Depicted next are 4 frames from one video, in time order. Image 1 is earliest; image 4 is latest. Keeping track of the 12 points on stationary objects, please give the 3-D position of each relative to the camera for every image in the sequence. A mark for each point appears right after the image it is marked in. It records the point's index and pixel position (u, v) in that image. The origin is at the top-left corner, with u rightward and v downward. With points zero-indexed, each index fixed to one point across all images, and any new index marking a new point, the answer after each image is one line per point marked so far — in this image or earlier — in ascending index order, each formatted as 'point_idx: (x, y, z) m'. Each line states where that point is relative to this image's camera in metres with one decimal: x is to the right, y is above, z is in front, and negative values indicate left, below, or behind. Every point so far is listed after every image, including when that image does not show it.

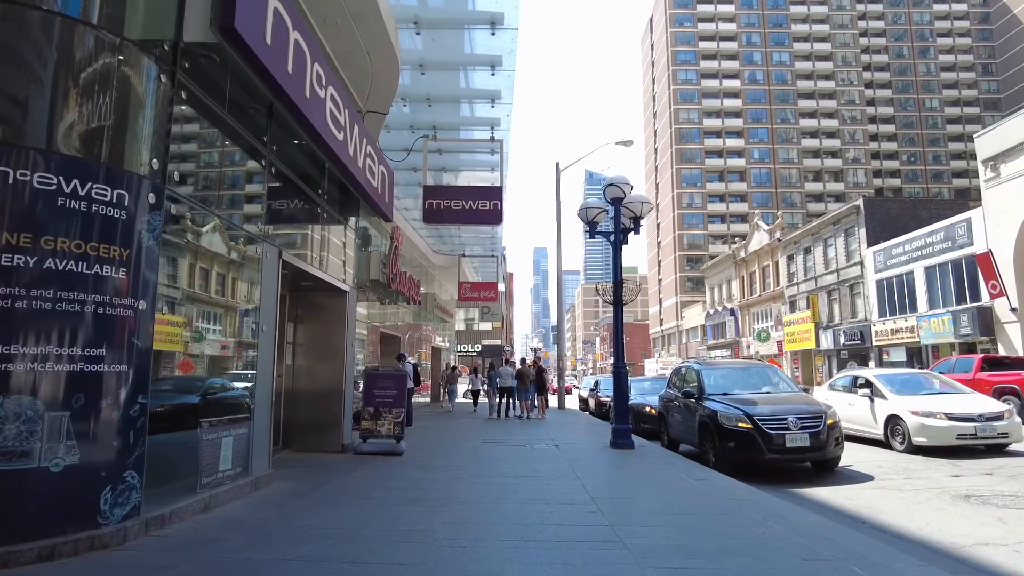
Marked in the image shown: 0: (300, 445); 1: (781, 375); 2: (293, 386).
0: (-3.4, -2.5, +10.4) m
1: (+4.7, -1.5, +11.4) m
2: (-3.5, -1.6, +10.5) m
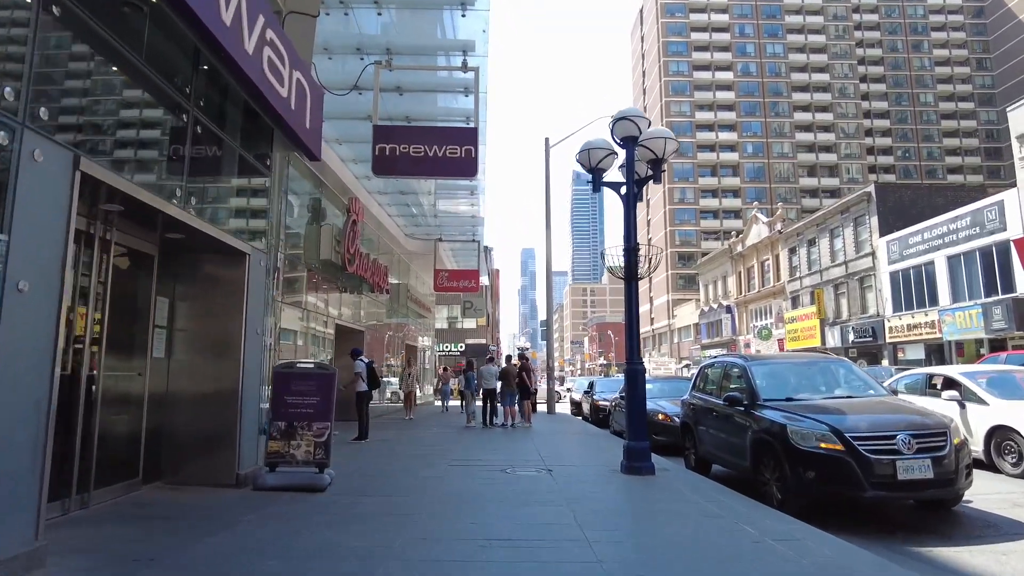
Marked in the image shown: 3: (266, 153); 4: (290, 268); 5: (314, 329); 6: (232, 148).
0: (-3.7, -2.0, +7.2) m
1: (+4.3, -1.1, +8.3) m
2: (-3.8, -1.1, +7.3) m
3: (-3.2, +1.7, +8.4) m
4: (-4.7, +0.4, +13.9) m
5: (-4.7, -1.0, +15.6) m
6: (-3.3, +1.6, +7.7) m
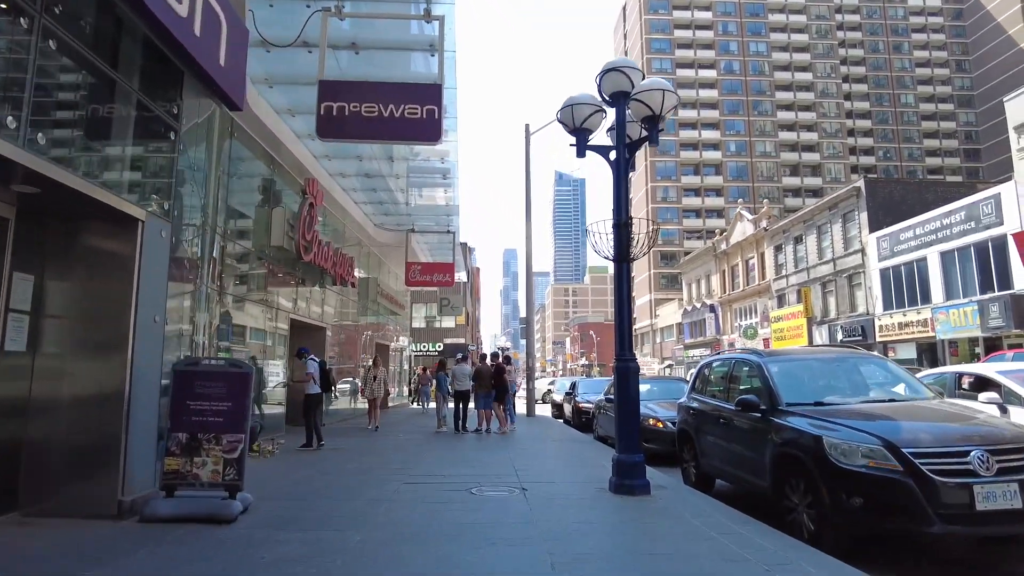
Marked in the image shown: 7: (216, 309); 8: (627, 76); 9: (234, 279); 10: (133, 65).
0: (-4.0, -1.8, +5.6) m
1: (+4.0, -0.9, +6.9) m
2: (-4.2, -0.9, +5.7) m
3: (-3.5, +2.0, +6.8) m
4: (-5.2, +0.6, +12.2) m
5: (-5.3, -0.8, +14.0) m
6: (-3.6, +1.9, +6.1) m
7: (-5.2, -0.4, +11.4) m
8: (+1.3, +2.5, +7.6) m
9: (-5.2, +0.2, +12.3) m
10: (-3.6, +2.2, +6.2) m
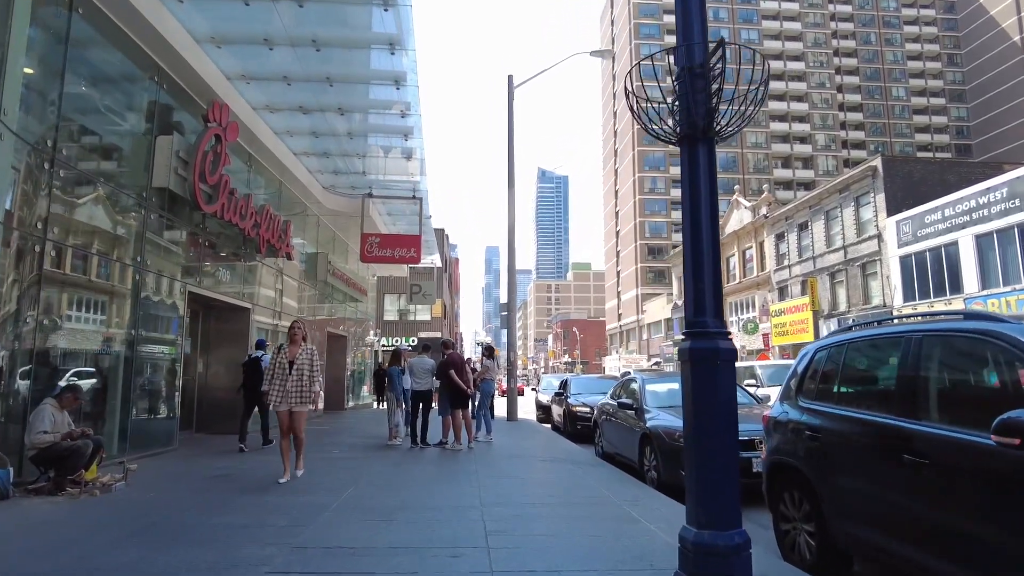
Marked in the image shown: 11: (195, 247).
0: (-4.2, -1.2, +1.7) m
1: (+3.8, -0.3, +3.3) m
2: (-4.3, -0.3, +1.8) m
3: (-3.7, +2.5, +2.9) m
4: (-5.5, +1.2, +8.3) m
5: (-5.7, -0.2, +10.1) m
6: (-3.7, +2.4, +2.2) m
7: (-5.5, +0.2, +7.5) m
8: (+1.2, +3.1, +3.9) m
9: (-5.6, +0.8, +8.4) m
10: (-3.7, +2.7, +2.3) m
11: (-5.6, +0.7, +11.1) m
